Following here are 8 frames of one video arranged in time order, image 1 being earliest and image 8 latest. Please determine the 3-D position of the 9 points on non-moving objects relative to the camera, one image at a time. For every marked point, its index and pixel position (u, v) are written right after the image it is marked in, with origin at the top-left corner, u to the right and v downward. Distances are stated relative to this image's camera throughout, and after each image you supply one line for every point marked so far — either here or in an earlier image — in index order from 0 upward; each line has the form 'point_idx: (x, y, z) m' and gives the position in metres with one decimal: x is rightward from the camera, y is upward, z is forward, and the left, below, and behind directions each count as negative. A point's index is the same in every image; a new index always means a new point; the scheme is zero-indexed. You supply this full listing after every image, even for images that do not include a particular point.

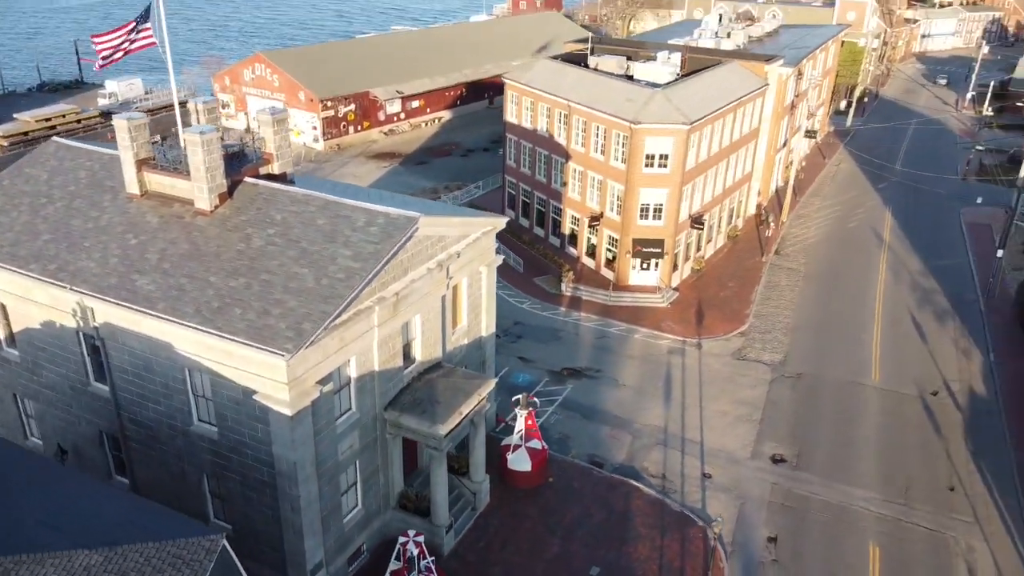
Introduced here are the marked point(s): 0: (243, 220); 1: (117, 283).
0: (-5.9, +1.6, +18.6) m
1: (-8.1, +0.1, +17.3) m
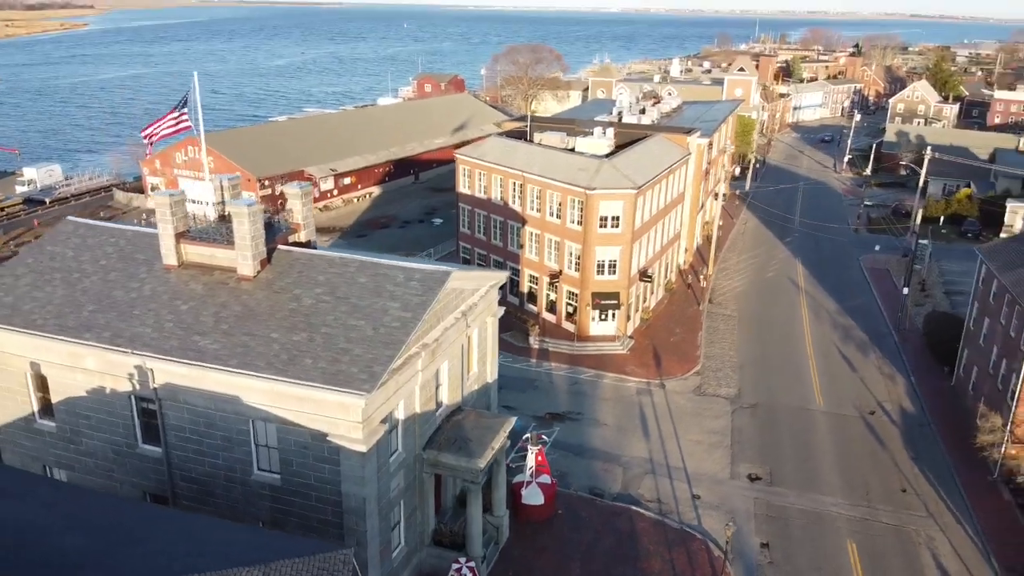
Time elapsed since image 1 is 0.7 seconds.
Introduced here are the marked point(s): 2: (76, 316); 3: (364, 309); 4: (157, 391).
0: (-5.4, +0.2, +20.3) m
1: (-7.3, -1.2, +18.6) m
2: (-10.3, -0.7, +19.8) m
3: (-3.4, -0.4, +19.2) m
4: (-8.0, -2.3, +18.9) m
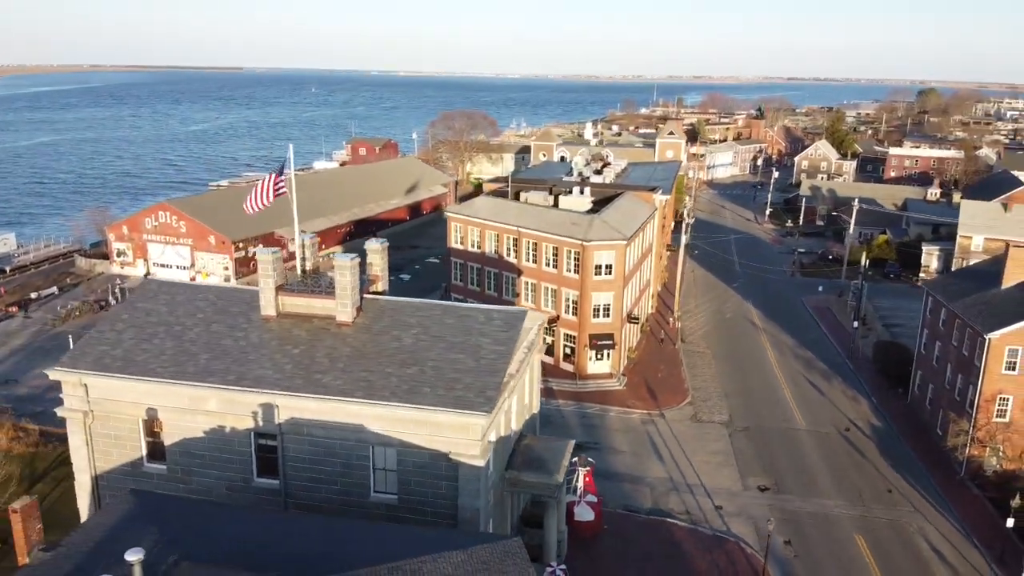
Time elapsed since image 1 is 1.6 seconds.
0: (-3.5, -1.0, +22.8) m
1: (-5.2, -2.4, +20.8) m
2: (-8.3, -2.0, +21.7) m
3: (-1.3, -1.5, +22.0) m
4: (-5.8, -3.5, +21.0) m
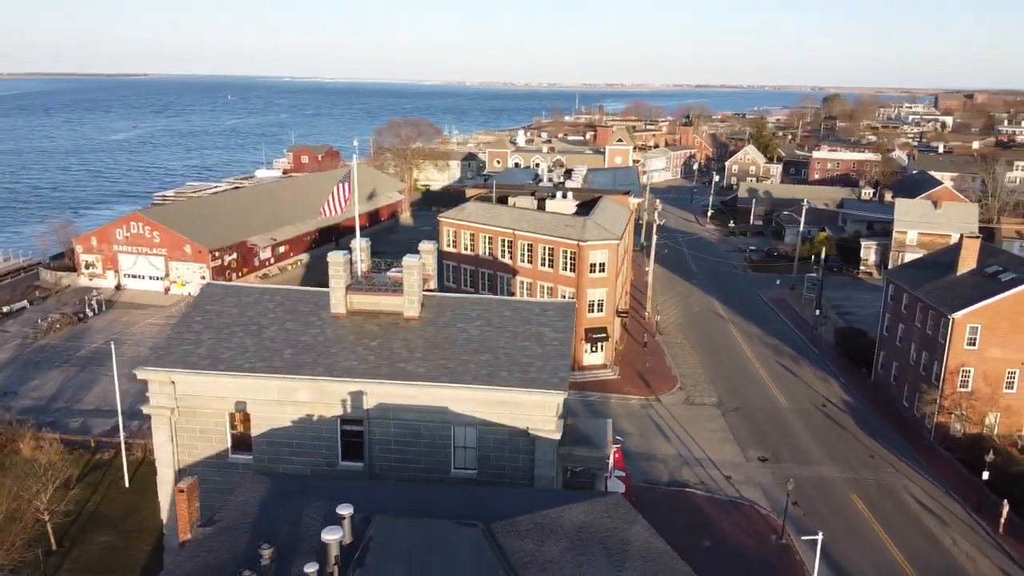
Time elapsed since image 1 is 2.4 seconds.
0: (-1.9, -0.9, +25.0) m
1: (-3.3, -2.3, +22.8) m
2: (-6.5, -2.0, +23.4) m
3: (+0.4, -1.3, +24.3) m
4: (-3.9, -3.4, +22.8) m
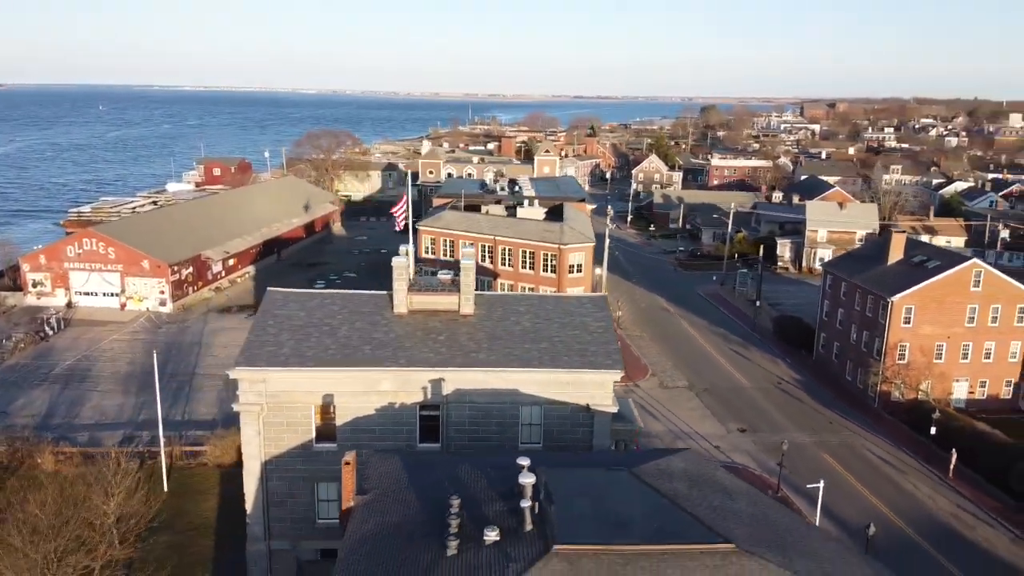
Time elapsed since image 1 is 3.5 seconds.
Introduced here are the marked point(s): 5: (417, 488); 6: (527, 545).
0: (-0.4, -0.8, +28.1) m
1: (-1.4, -2.2, +25.7) m
2: (-4.7, -2.1, +25.8) m
3: (+2.0, -1.1, +27.7) m
4: (-2.0, -3.4, +25.7) m
5: (-2.2, -4.7, +19.2) m
6: (+0.3, -4.7, +15.4) m
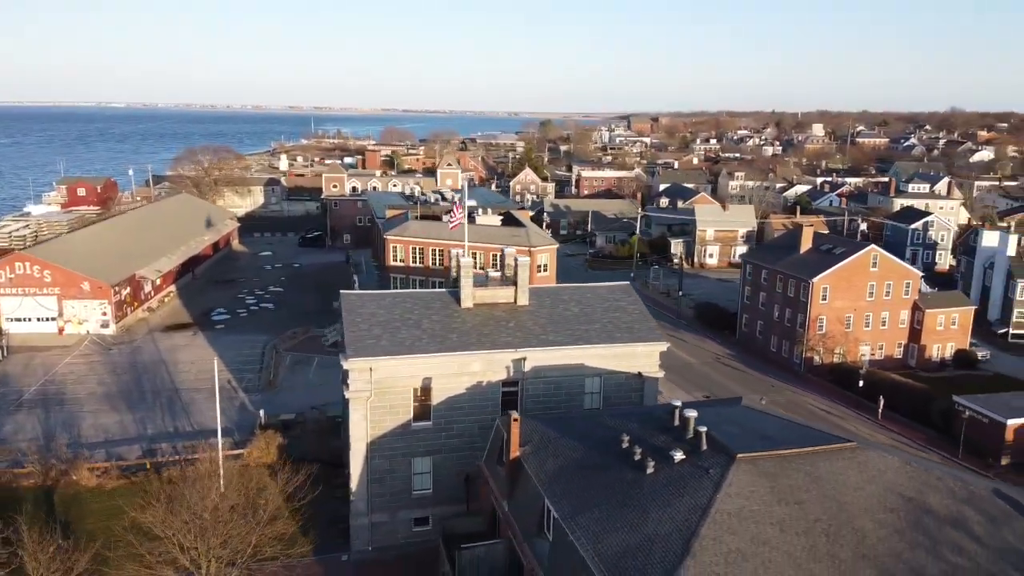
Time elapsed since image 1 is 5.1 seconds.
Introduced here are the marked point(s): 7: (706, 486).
0: (+1.5, -0.6, +32.7) m
1: (+1.0, -1.9, +30.2) m
2: (-2.2, -1.9, +29.7) m
3: (+3.9, -0.7, +32.9) m
4: (+0.5, -3.1, +30.0) m
5: (+1.8, -4.3, +23.7) m
6: (+5.0, -4.1, +20.5) m
7: (+4.6, -4.6, +19.3) m
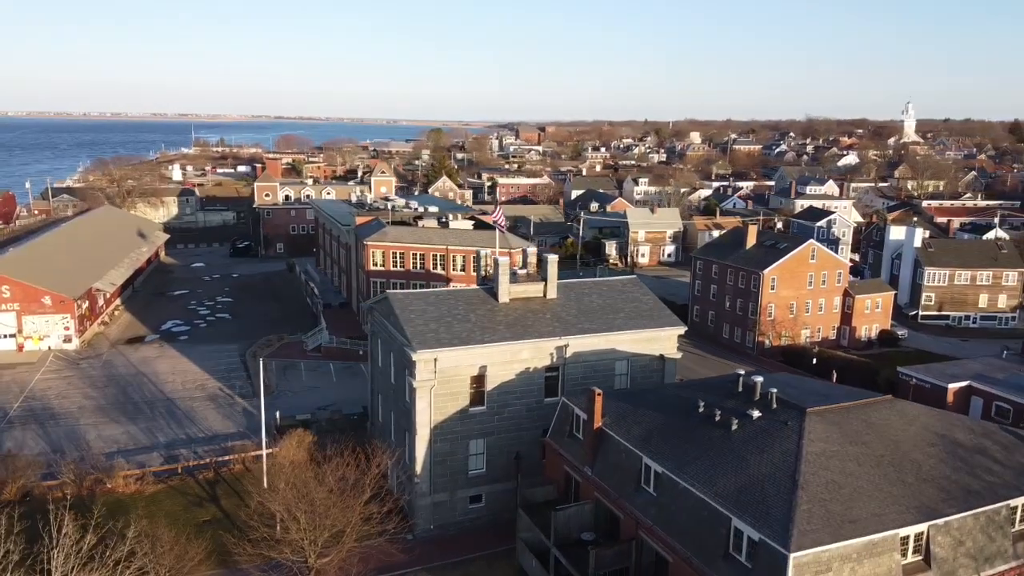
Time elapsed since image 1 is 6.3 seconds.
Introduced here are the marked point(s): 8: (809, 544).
0: (+2.8, -0.3, +36.2) m
1: (+2.7, -1.7, +33.6) m
2: (-0.4, -1.7, +32.6) m
3: (+5.1, -0.4, +36.7) m
4: (+2.3, -2.9, +33.3) m
5: (+4.5, -3.9, +27.2) m
6: (+8.1, -3.6, +24.5) m
7: (+7.9, -4.1, +23.3) m
8: (+6.9, -6.0, +19.2) m
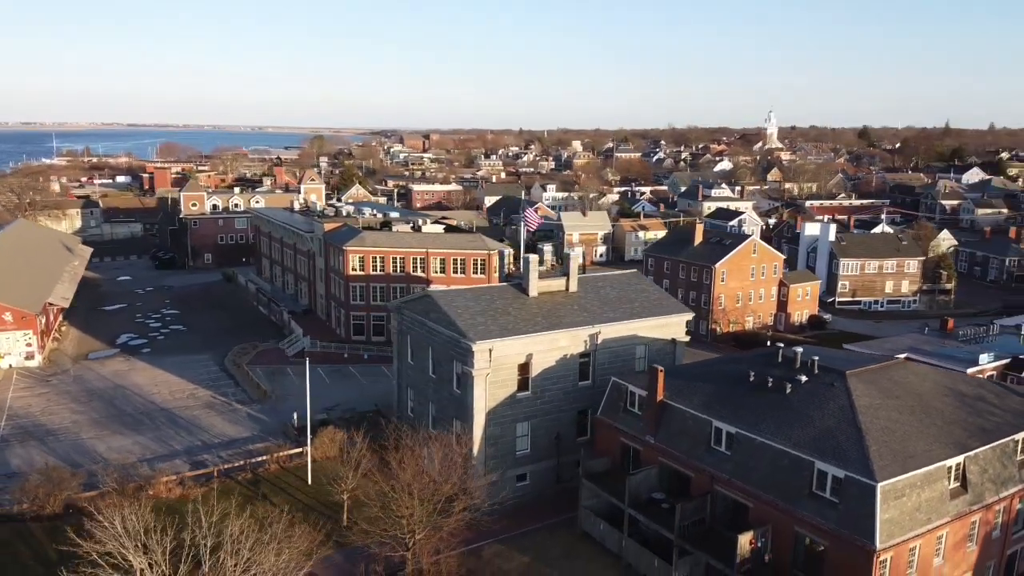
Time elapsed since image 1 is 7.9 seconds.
0: (+3.8, 0.0, +39.6) m
1: (+4.2, -1.3, +37.1) m
2: (+1.3, -1.5, +35.6) m
3: (+6.1, 0.0, +40.5) m
4: (+3.9, -2.5, +36.7) m
5: (+7.0, -3.5, +31.0) m
6: (+11.0, -3.0, +28.9) m
7: (+11.0, -3.5, +27.7) m
8: (+10.8, -5.3, +23.5) m
